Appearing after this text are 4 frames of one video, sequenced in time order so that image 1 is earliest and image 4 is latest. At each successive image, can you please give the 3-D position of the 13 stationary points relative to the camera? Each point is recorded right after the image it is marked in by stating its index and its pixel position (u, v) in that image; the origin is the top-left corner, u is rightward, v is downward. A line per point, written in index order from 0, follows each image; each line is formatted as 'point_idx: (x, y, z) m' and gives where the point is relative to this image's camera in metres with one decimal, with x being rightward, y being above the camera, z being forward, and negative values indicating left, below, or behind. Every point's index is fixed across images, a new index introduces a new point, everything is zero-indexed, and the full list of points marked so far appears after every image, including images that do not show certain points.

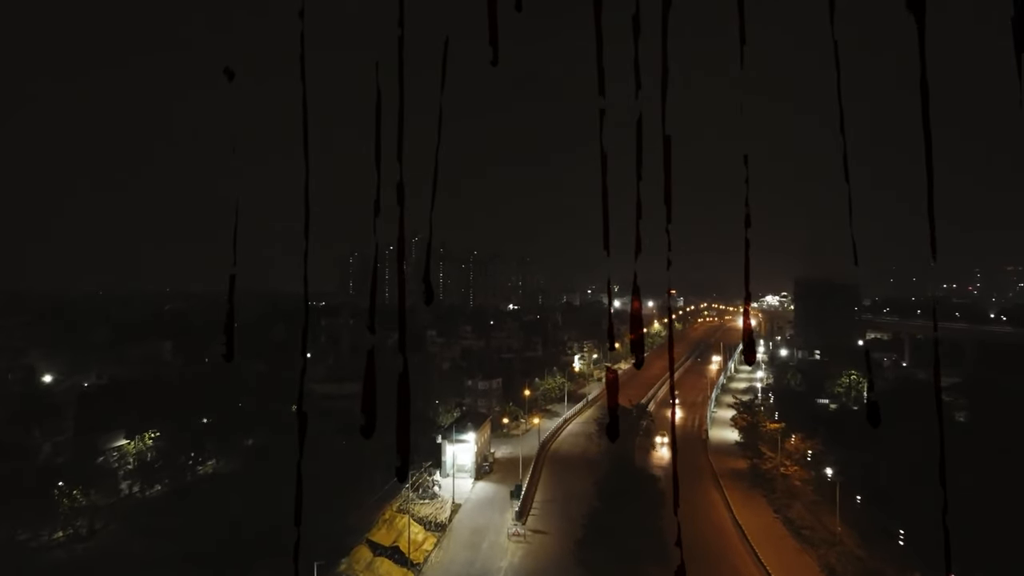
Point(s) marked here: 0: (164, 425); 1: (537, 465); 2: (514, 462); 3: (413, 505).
0: (-5.8, -2.3, +11.6) m
1: (+0.4, -2.7, +10.5) m
2: (+0.1, -2.7, +10.7) m
3: (-1.2, -2.6, +8.3) m
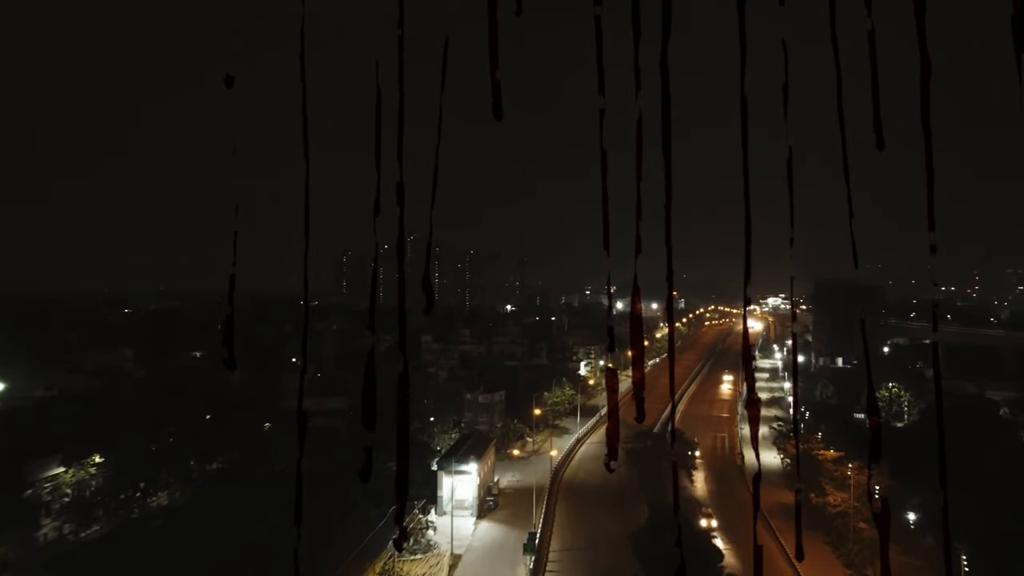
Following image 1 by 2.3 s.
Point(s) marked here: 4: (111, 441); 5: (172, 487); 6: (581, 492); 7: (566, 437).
0: (-5.7, -2.3, +9.9) m
1: (+0.5, -2.7, +8.8) m
2: (+0.2, -2.7, +9.0) m
3: (-1.1, -2.6, +6.6) m
4: (-5.7, -2.2, +9.8) m
5: (-4.8, -2.8, +9.8) m
6: (+0.9, -2.7, +9.1) m
7: (+0.8, -2.5, +11.4) m
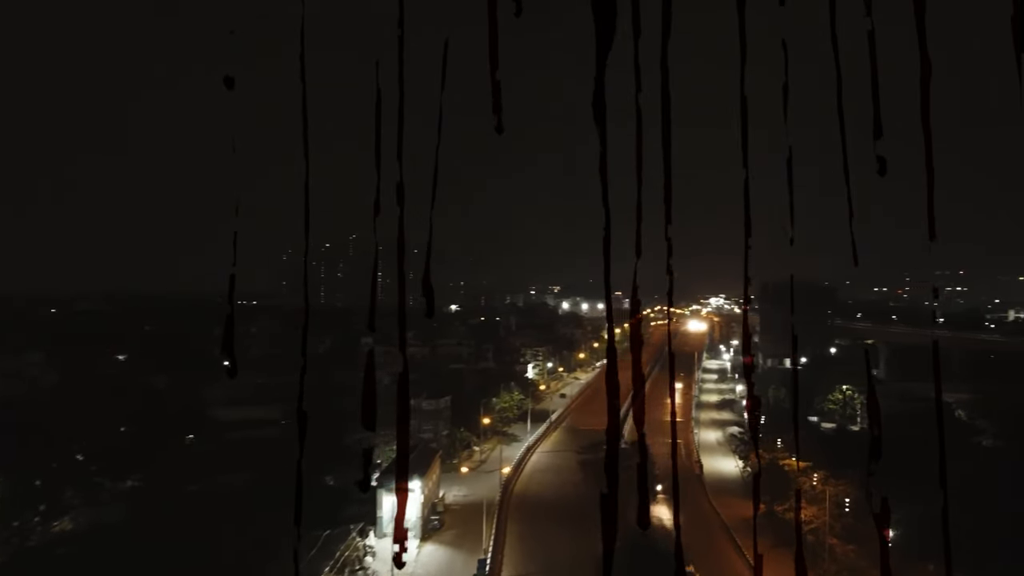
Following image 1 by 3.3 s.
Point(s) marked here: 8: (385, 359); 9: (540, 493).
0: (-6.3, -2.3, +8.9) m
1: (-0.1, -2.7, +8.1) m
2: (-0.4, -2.7, +8.3) m
3: (-1.6, -2.6, +5.9) m
4: (-6.4, -2.2, +8.8) m
5: (-5.5, -2.8, +8.9) m
6: (+0.3, -2.7, +8.4) m
7: (+0.1, -2.5, +10.8) m
8: (-2.6, -1.5, +14.6) m
9: (+0.4, -2.7, +8.9) m
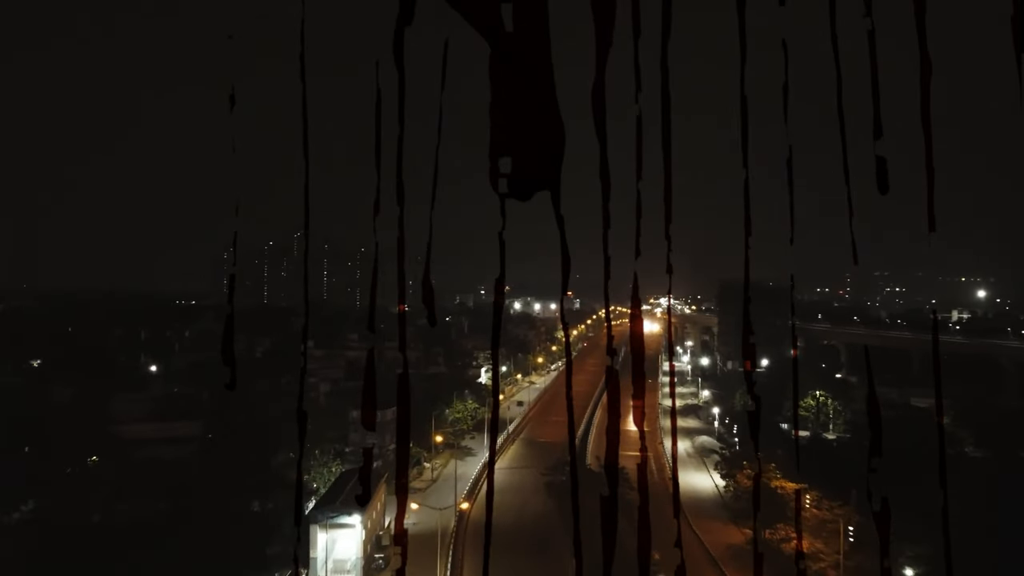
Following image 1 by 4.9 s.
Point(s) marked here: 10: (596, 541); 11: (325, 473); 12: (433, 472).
0: (-6.8, -2.3, +8.0) m
1: (-0.6, -2.7, +7.2) m
2: (-0.9, -2.7, +7.4) m
3: (-2.0, -2.6, +4.9) m
4: (-6.8, -2.2, +7.9) m
5: (-5.9, -2.8, +7.9) m
6: (-0.2, -2.7, +7.5) m
7: (-0.4, -2.5, +9.8) m
8: (-3.0, -1.5, +13.6) m
9: (-0.1, -2.6, +7.9) m
10: (+1.0, -2.5, +8.3) m
11: (-2.1, -2.2, +8.3) m
12: (-0.9, -2.4, +9.2) m
